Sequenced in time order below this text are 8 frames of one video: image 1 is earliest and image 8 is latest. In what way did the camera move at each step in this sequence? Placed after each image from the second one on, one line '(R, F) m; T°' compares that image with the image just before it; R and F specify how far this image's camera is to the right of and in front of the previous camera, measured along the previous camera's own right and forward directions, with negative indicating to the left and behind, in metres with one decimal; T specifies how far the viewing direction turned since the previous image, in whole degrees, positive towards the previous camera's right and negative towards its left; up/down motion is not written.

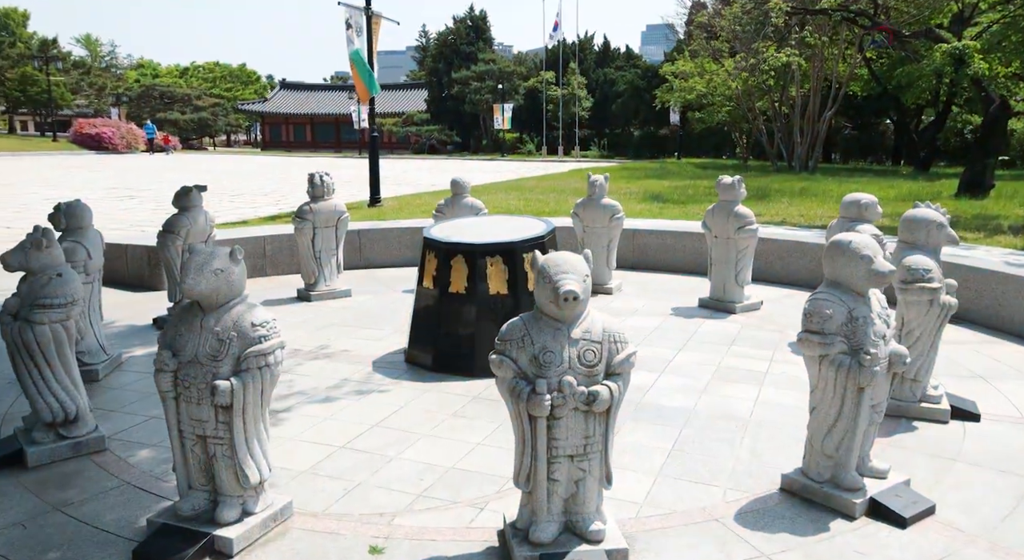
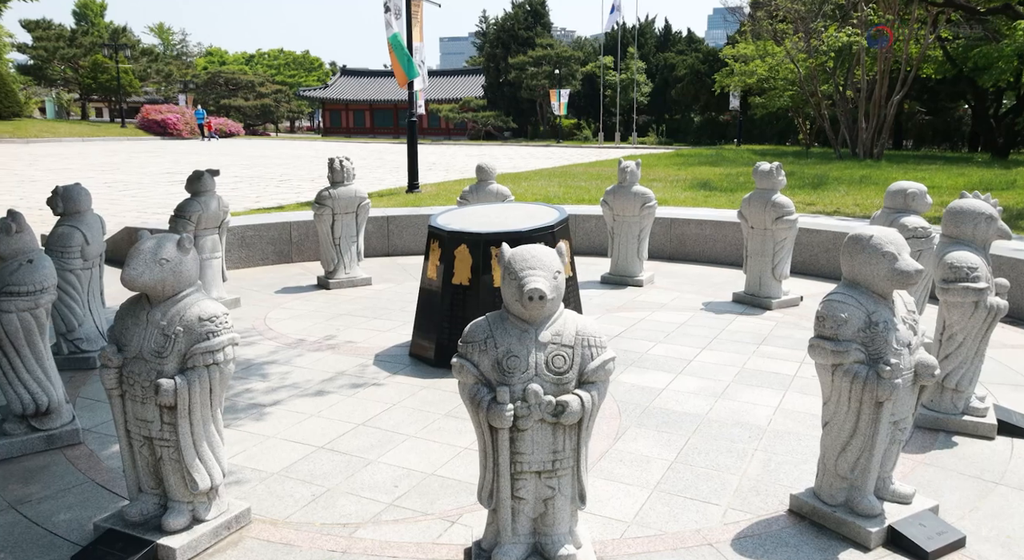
(+0.4, +0.4) m; -4°
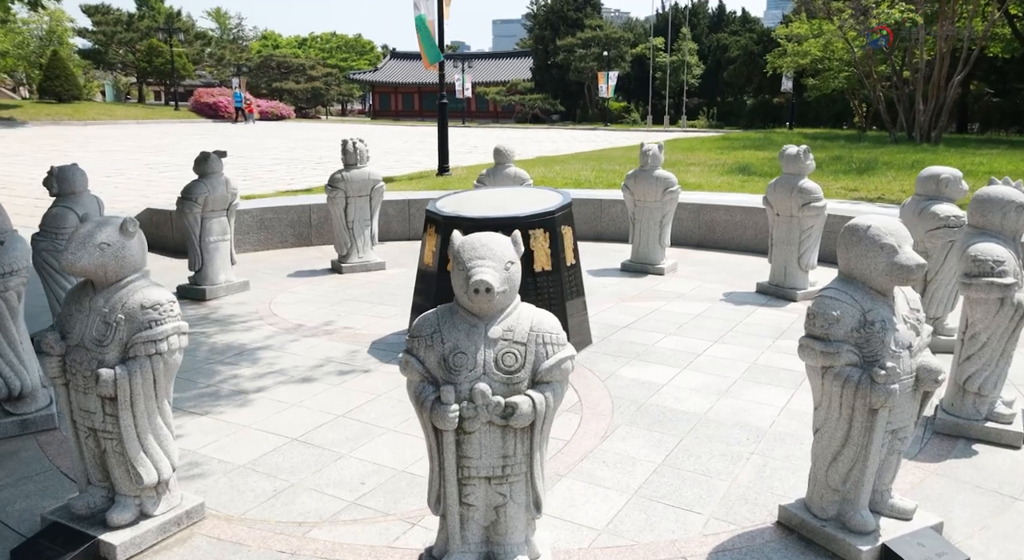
(+0.4, +0.3) m; -4°
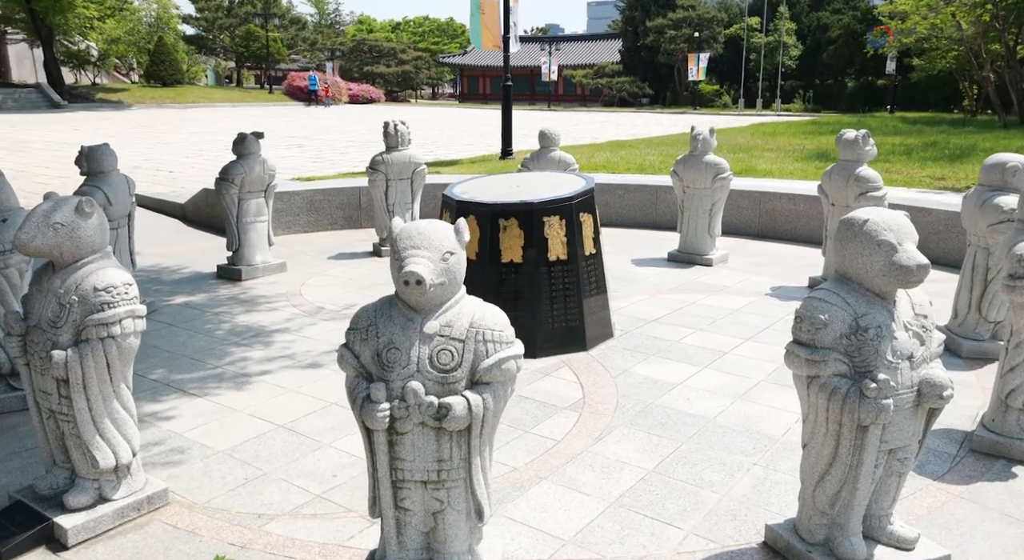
(+0.6, +0.3) m; -6°
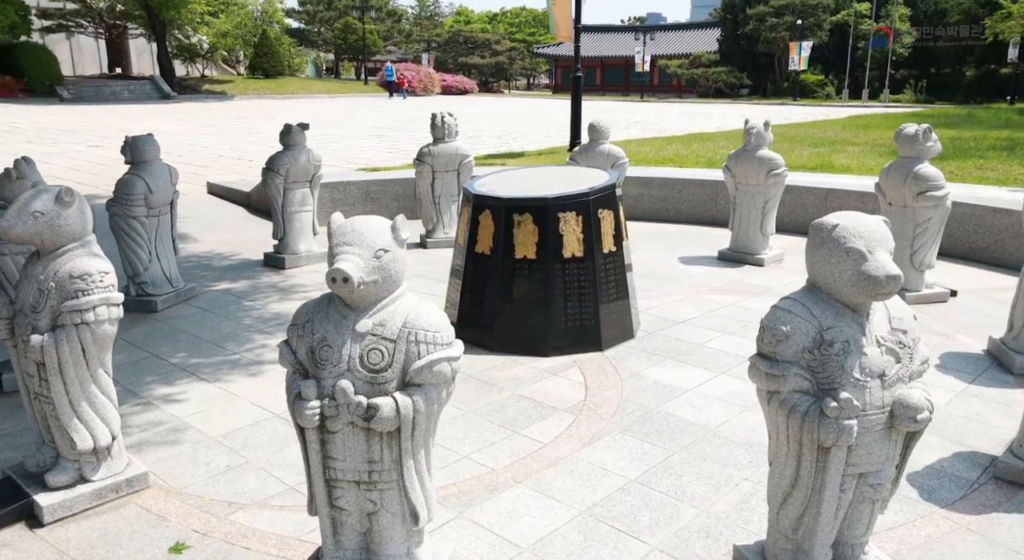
(+0.6, +0.1) m; -7°
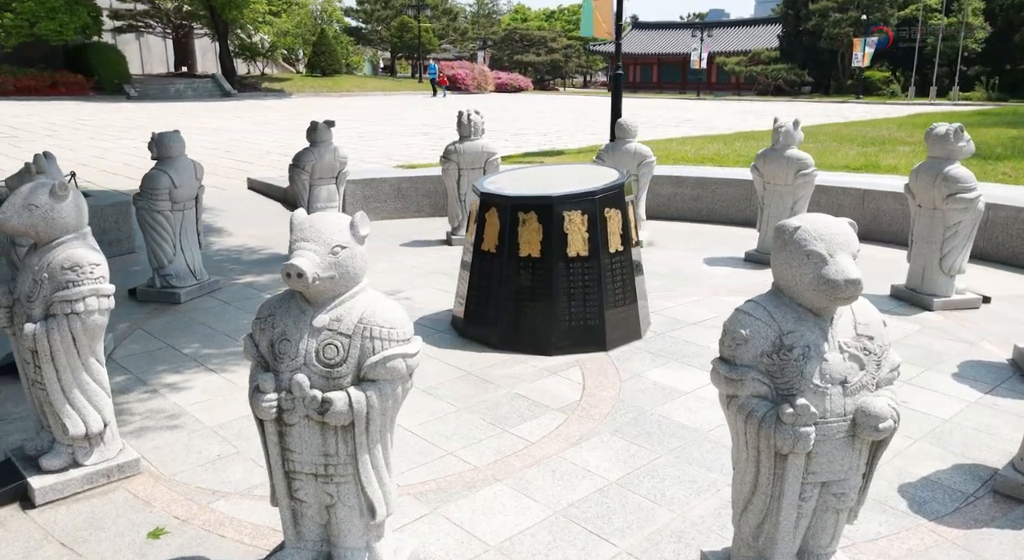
(+0.4, 0.0) m; -4°
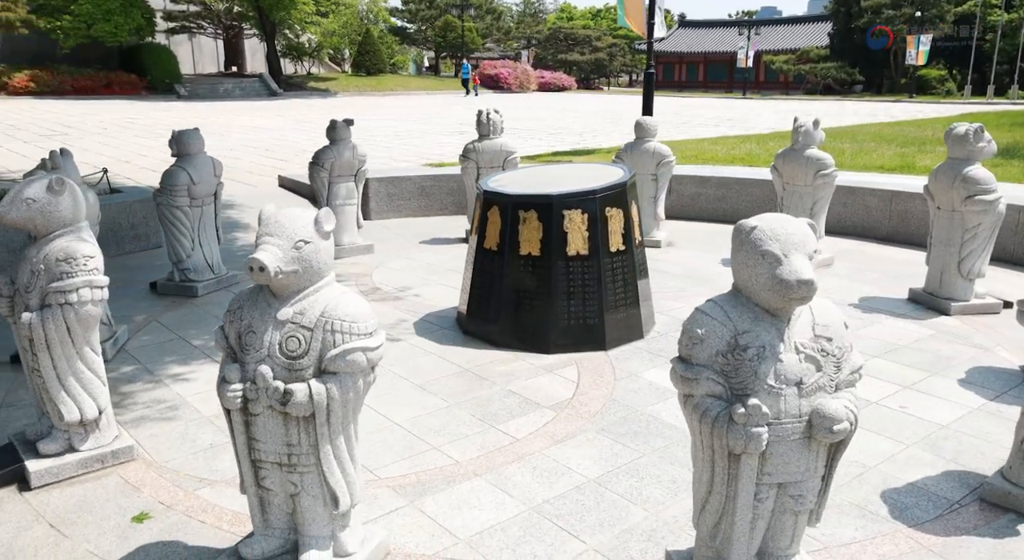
(+0.3, 0.0) m; -3°
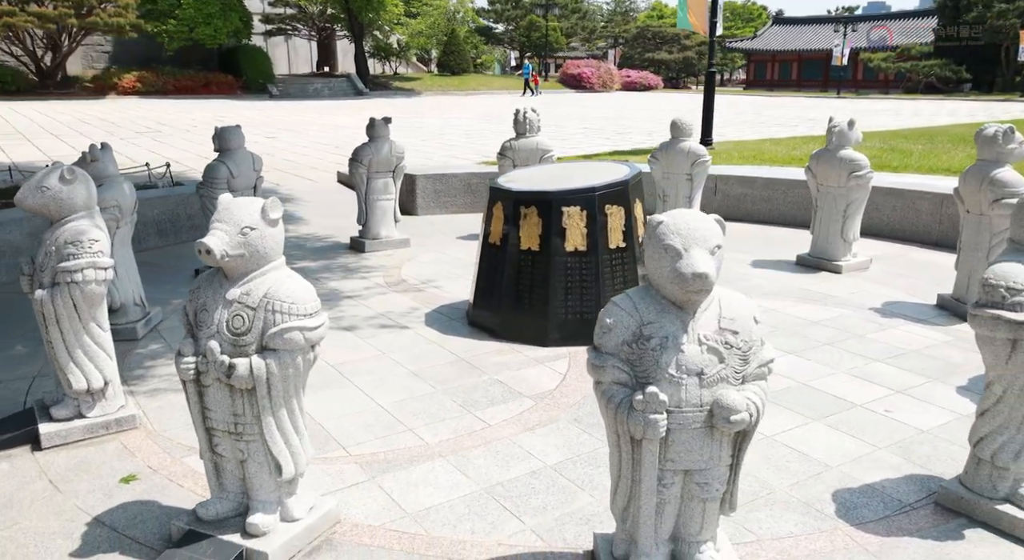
(+0.7, -0.1) m; -6°
